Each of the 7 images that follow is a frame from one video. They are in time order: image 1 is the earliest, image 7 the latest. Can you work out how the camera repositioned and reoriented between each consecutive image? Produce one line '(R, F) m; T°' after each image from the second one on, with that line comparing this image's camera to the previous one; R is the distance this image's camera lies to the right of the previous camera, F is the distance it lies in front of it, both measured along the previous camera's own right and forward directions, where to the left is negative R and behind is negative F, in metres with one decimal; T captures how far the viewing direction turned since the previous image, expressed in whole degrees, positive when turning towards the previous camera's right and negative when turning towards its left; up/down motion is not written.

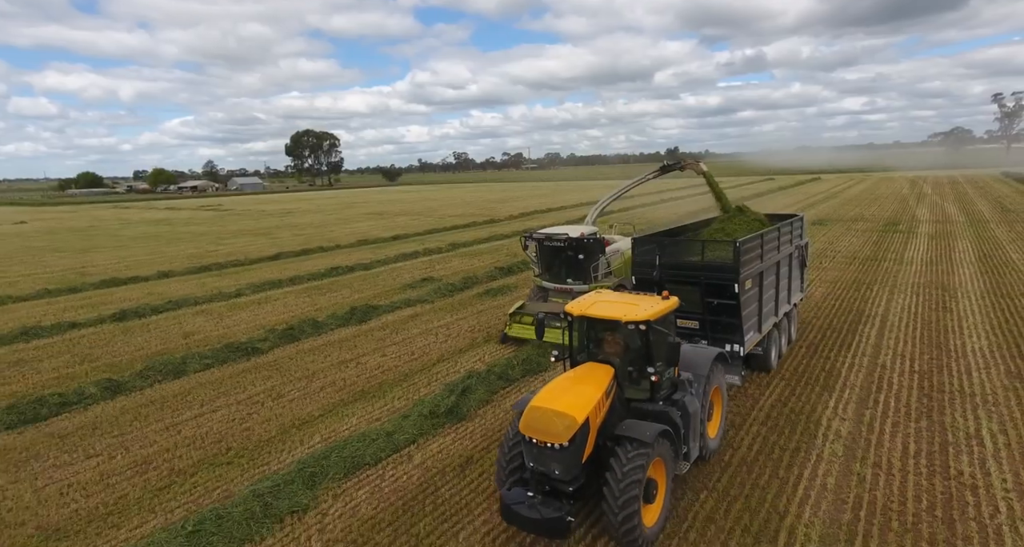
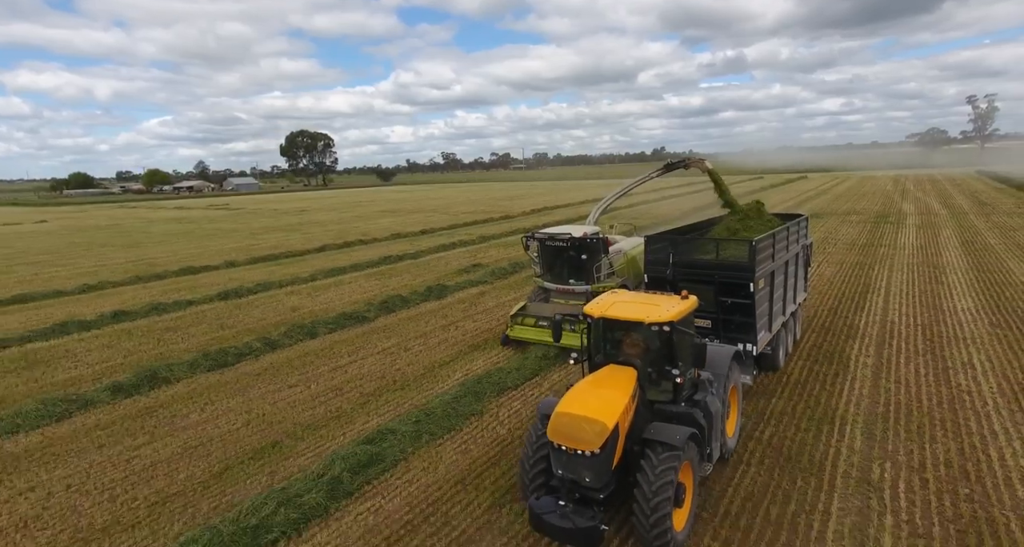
(-2.0, -2.1) m; +1°
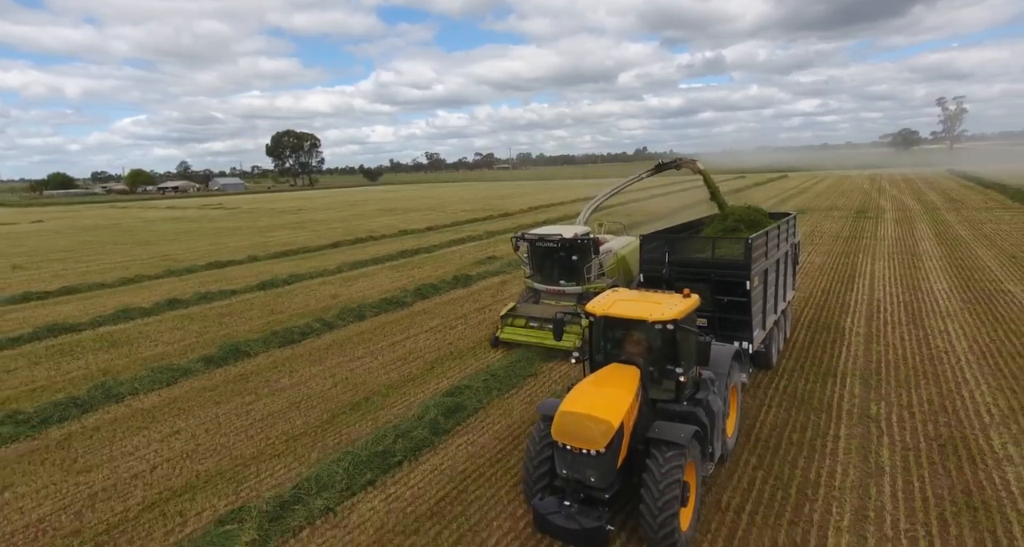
(-1.1, -1.3) m; +2°
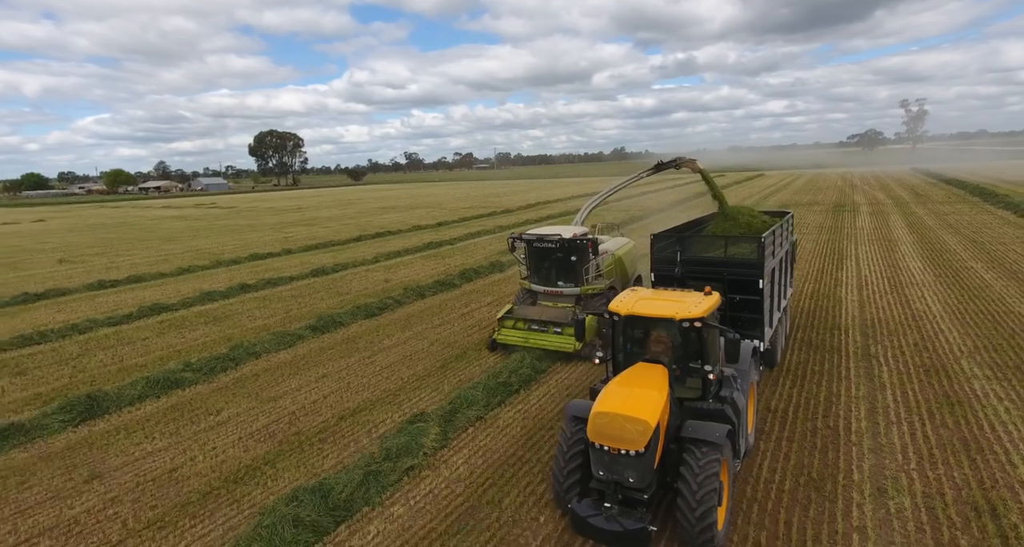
(-1.7, -1.9) m; +2°
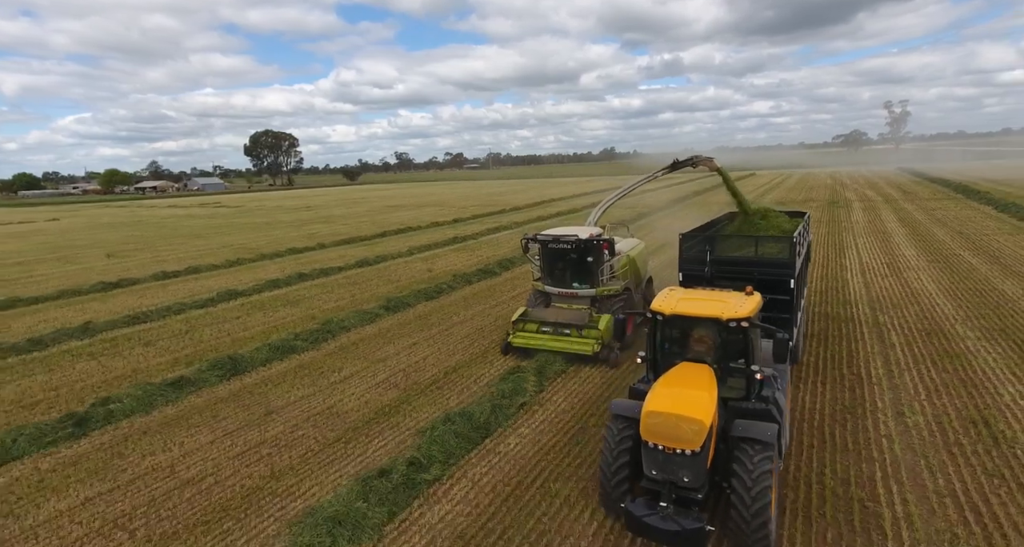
(-1.4, -1.5) m; +1°
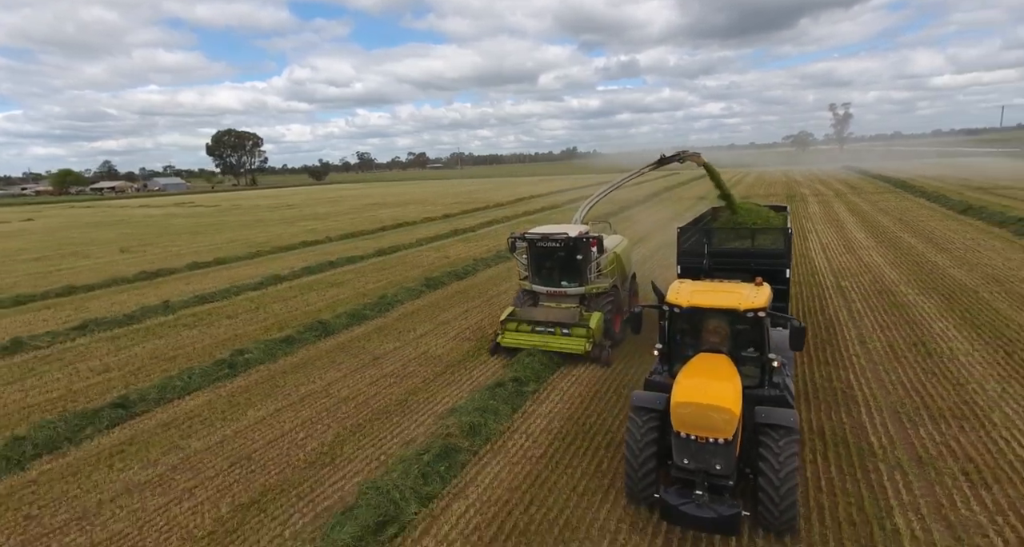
(-1.6, -2.0) m; +4°
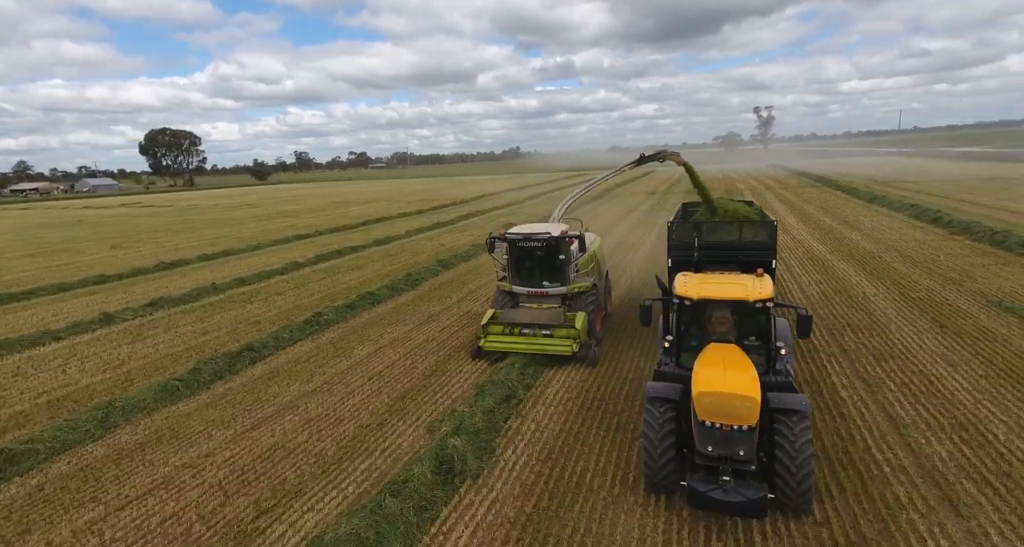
(-1.8, -2.3) m; +6°
